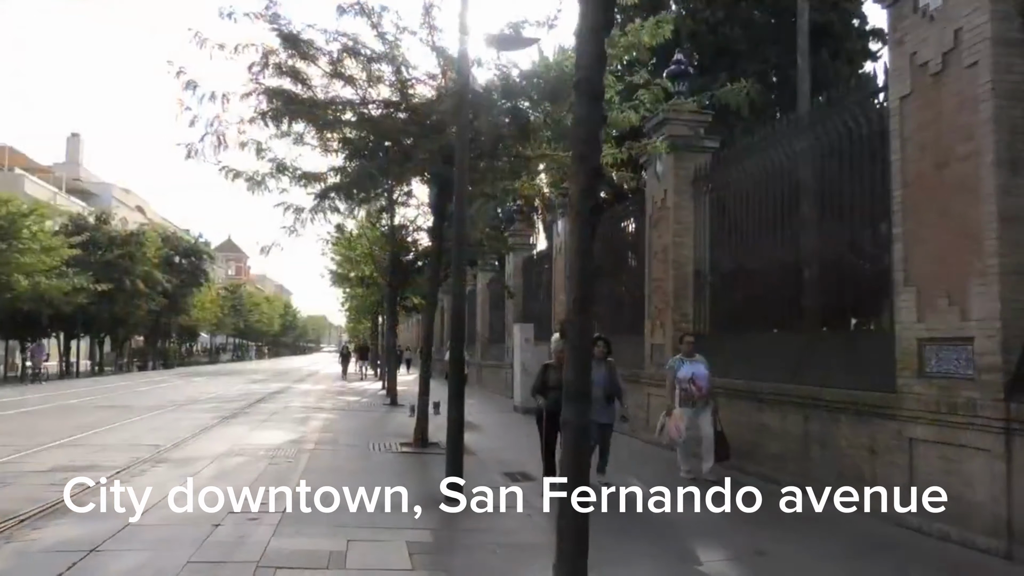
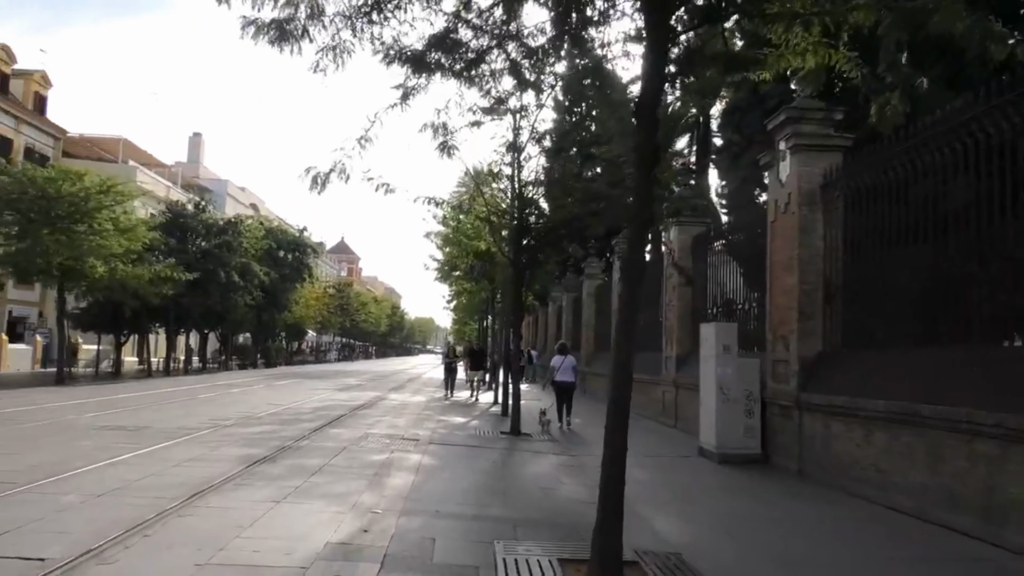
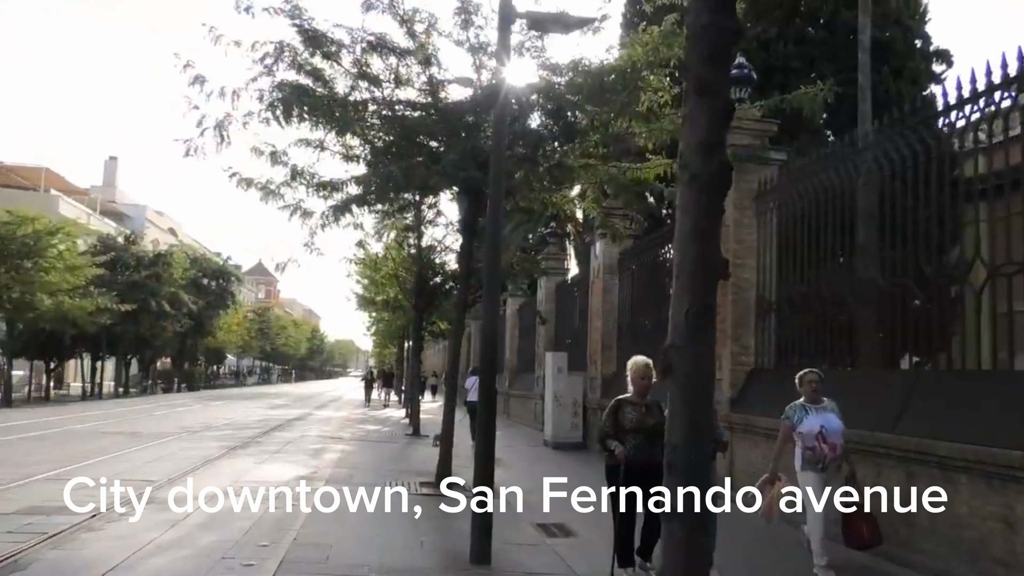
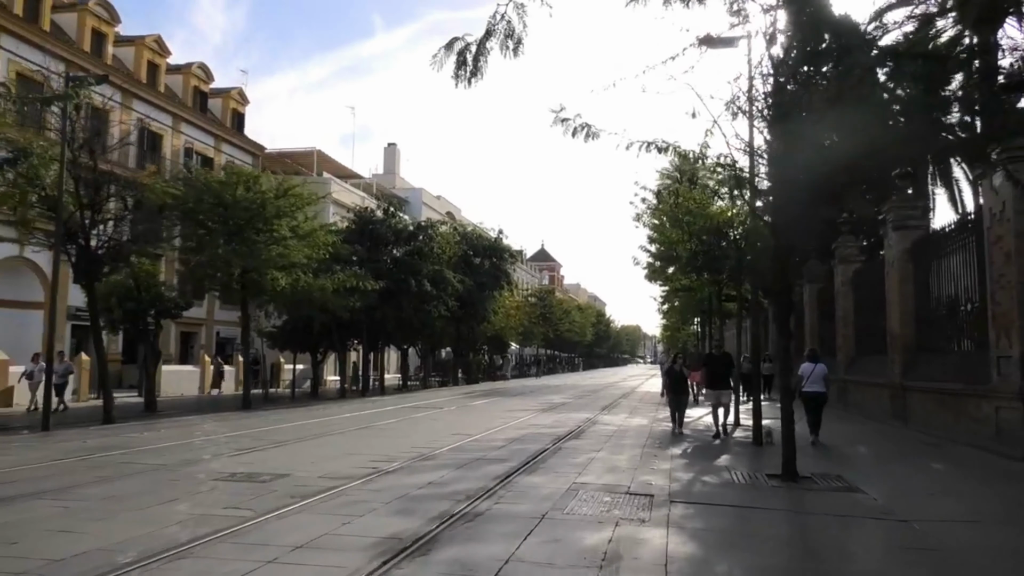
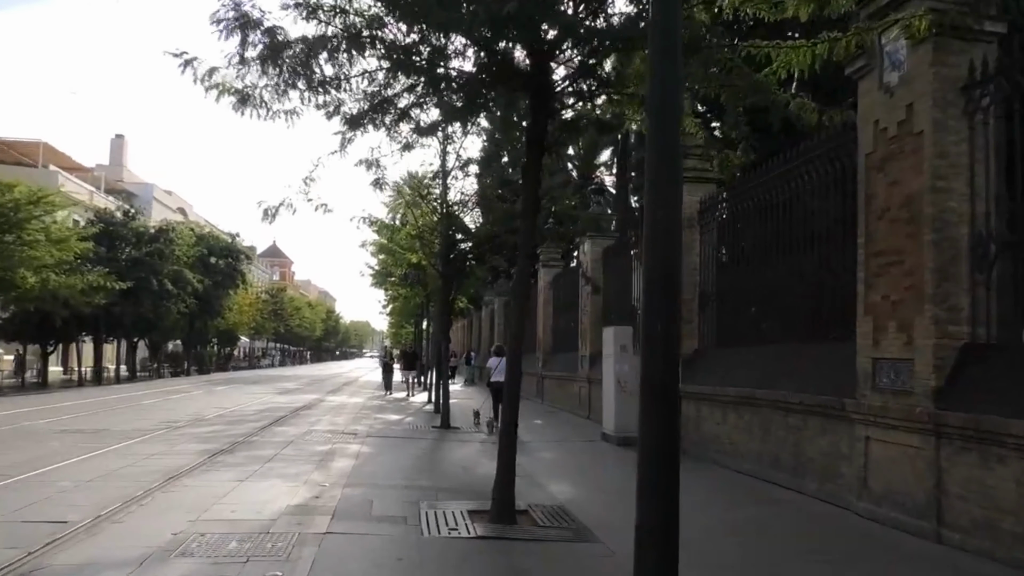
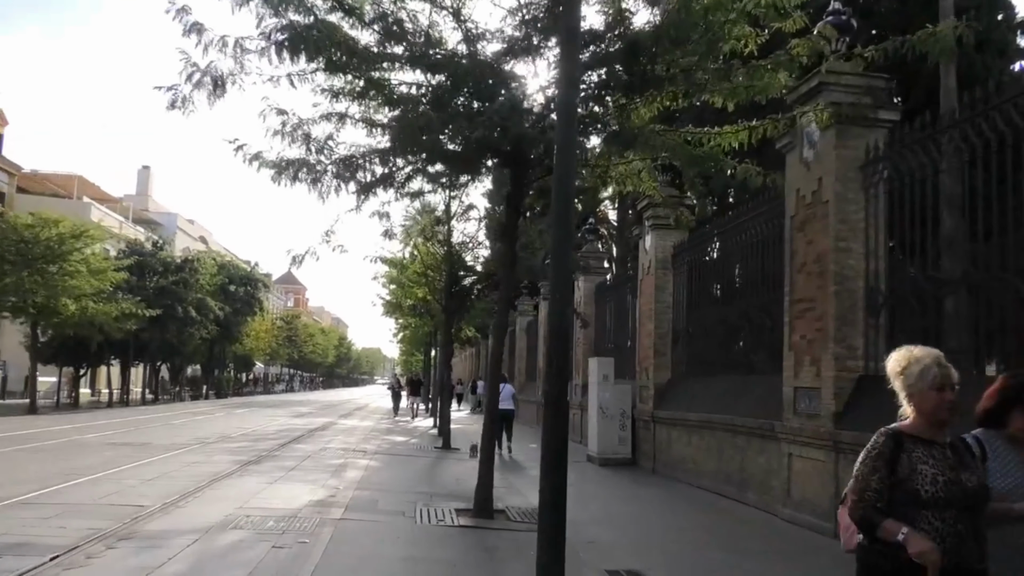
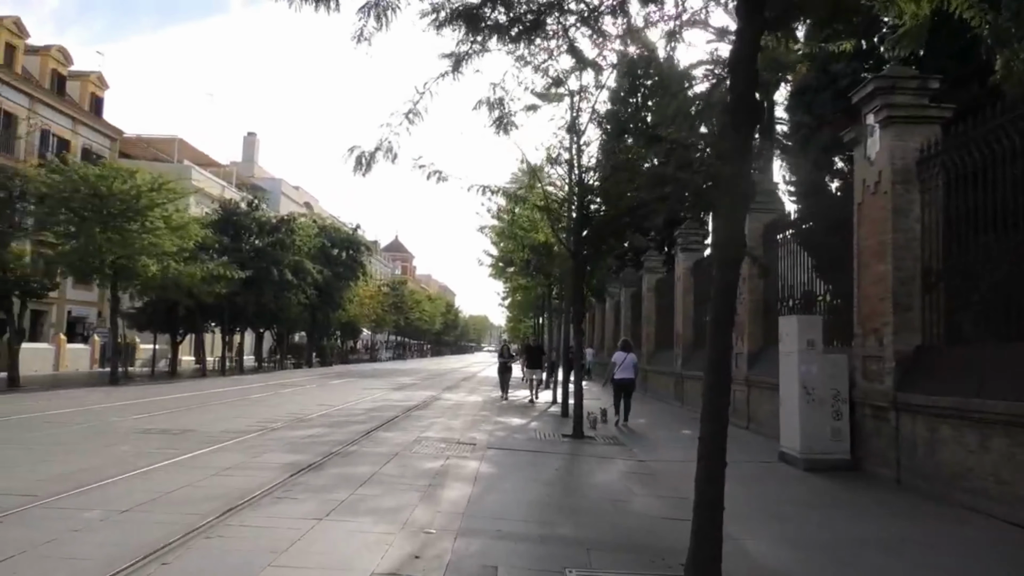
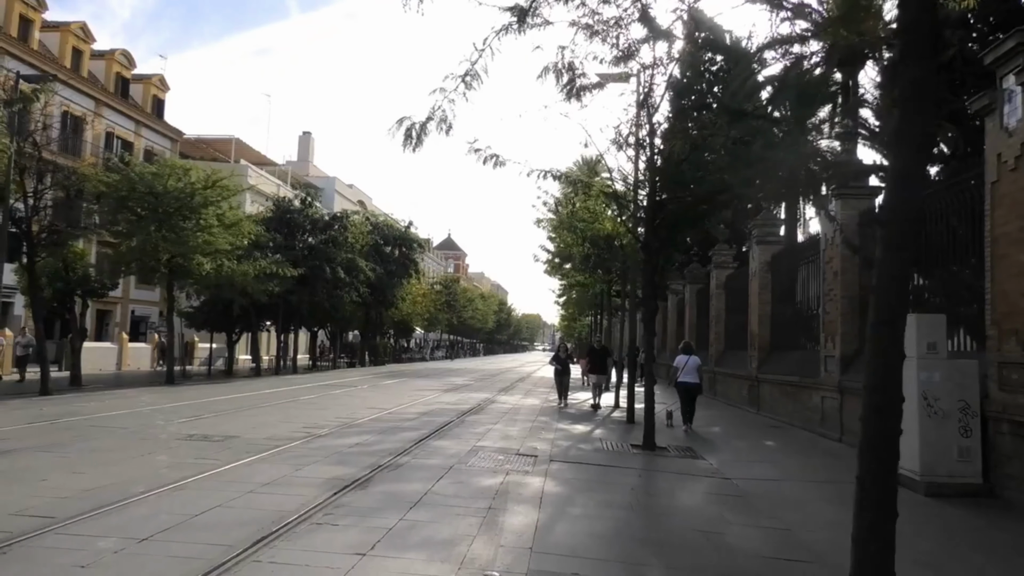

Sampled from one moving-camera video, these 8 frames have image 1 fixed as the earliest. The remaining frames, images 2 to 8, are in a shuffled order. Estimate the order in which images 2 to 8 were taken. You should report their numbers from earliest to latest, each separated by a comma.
3, 6, 5, 2, 7, 8, 4
